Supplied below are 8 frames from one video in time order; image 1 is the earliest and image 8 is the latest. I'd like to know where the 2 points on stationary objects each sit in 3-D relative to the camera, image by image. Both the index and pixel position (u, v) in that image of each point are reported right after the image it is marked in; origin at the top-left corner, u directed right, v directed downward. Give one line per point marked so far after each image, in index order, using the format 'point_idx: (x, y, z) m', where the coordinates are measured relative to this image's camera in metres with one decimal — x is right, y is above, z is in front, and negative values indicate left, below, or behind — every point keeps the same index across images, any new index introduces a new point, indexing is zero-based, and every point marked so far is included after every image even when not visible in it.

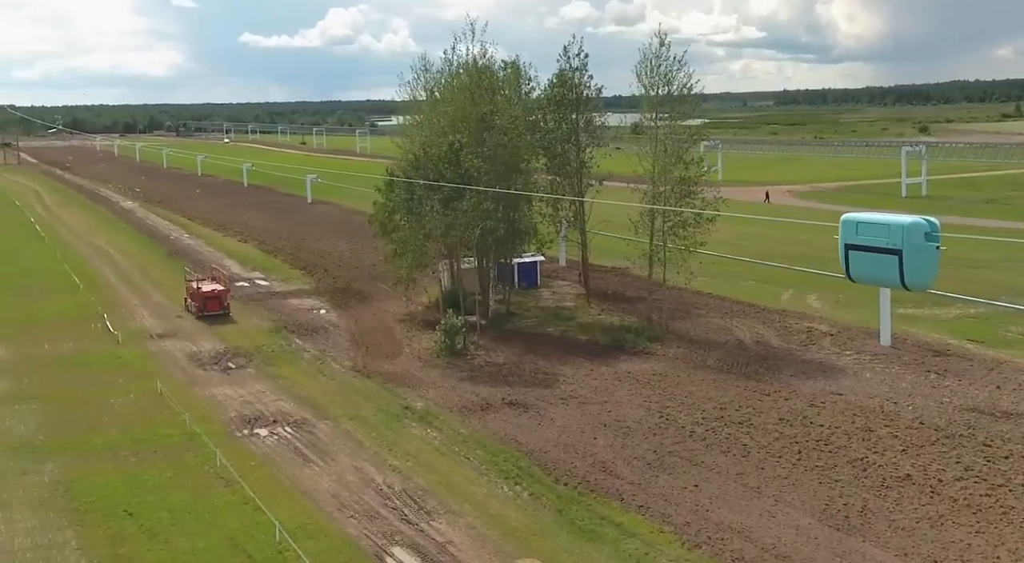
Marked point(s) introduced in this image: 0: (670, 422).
0: (+2.6, -2.3, +17.2) m
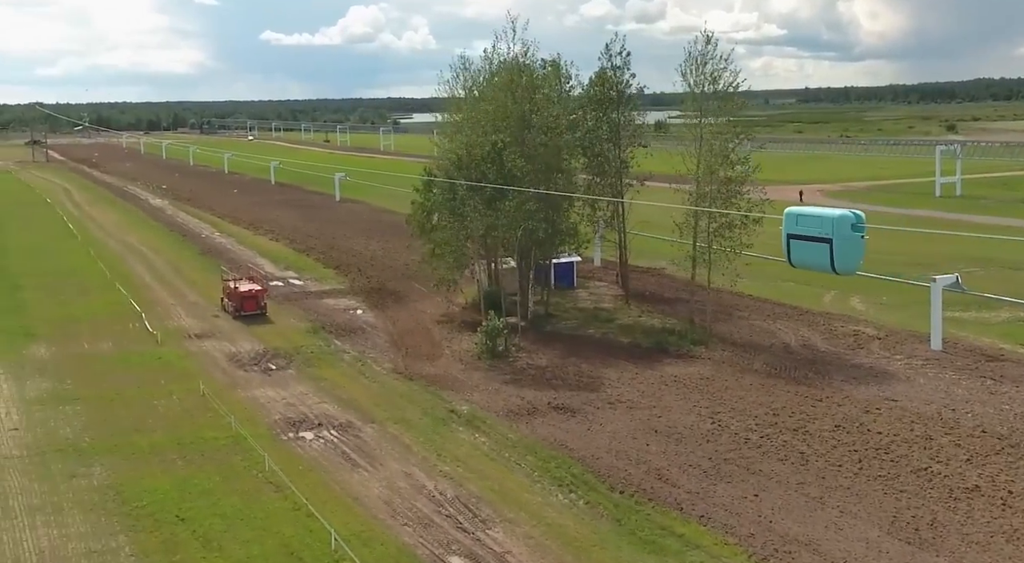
0: (+3.5, -2.4, +16.9) m
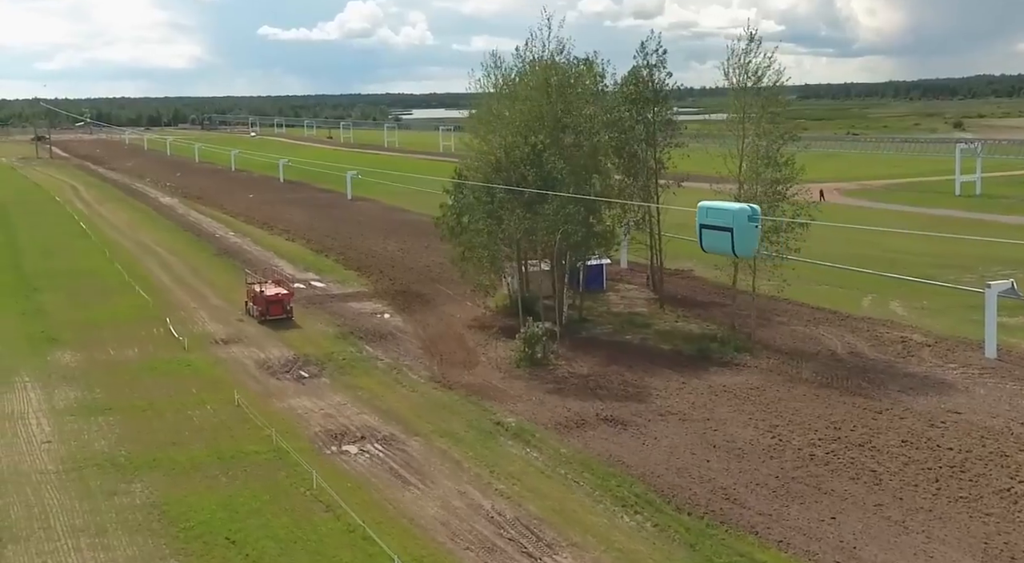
0: (+4.3, -2.5, +16.3) m
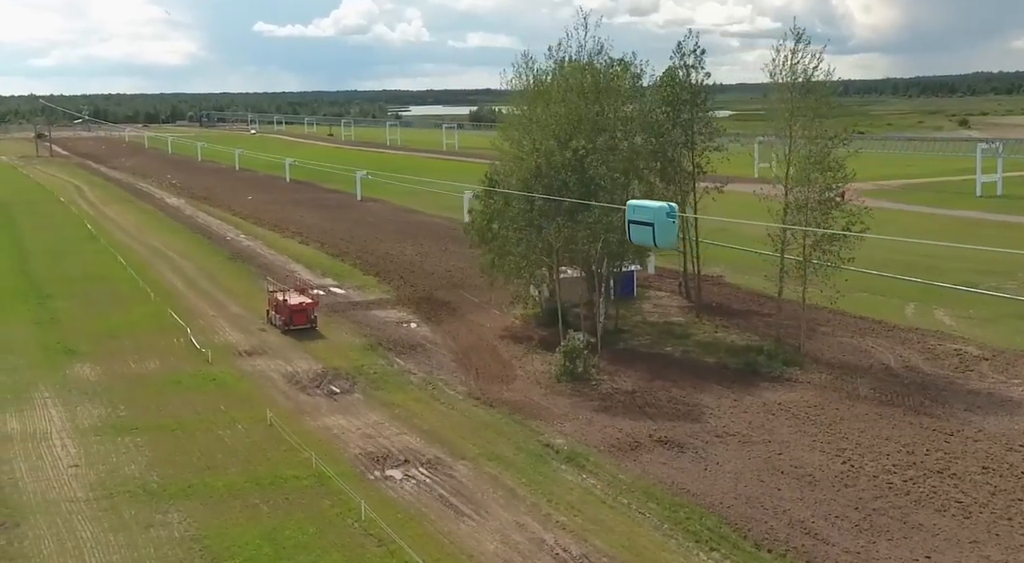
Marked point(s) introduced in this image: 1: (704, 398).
0: (+5.2, -2.8, +15.4) m
1: (+3.7, -2.2, +19.8) m
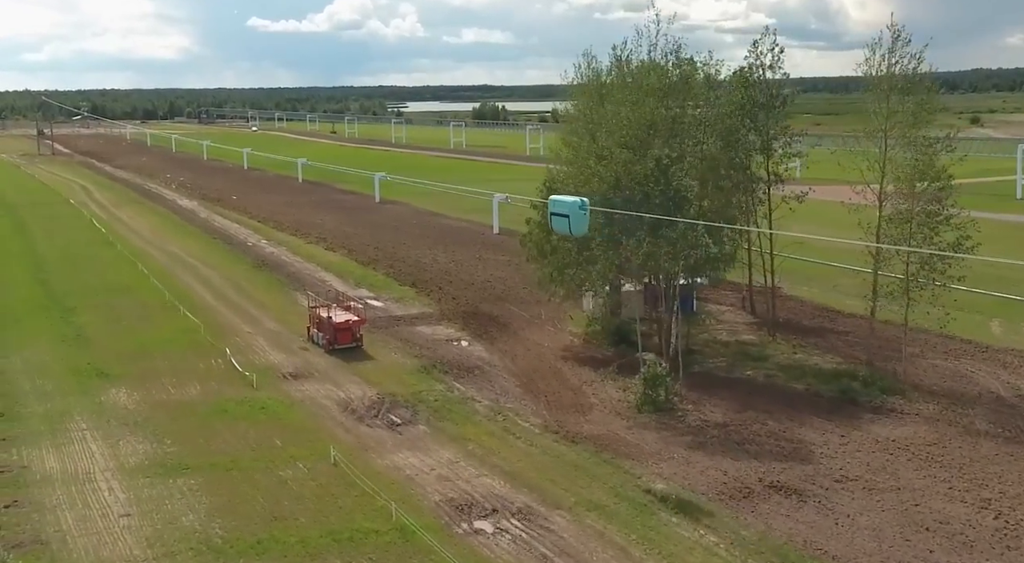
0: (+6.7, -3.2, +13.7) m
1: (+5.2, -2.7, +18.1) m
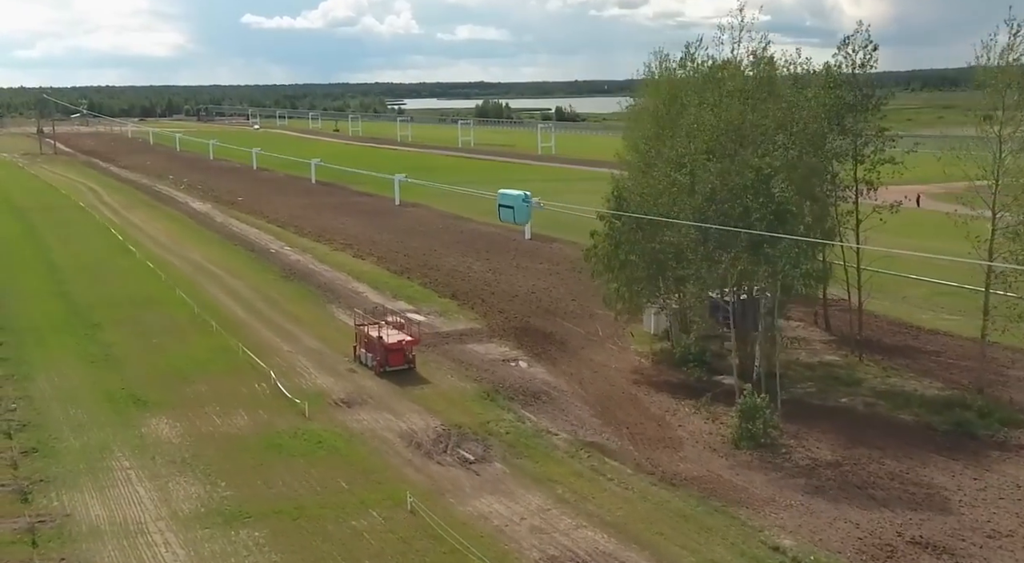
0: (+8.2, -3.6, +12.0) m
1: (+6.7, -3.1, +16.4) m
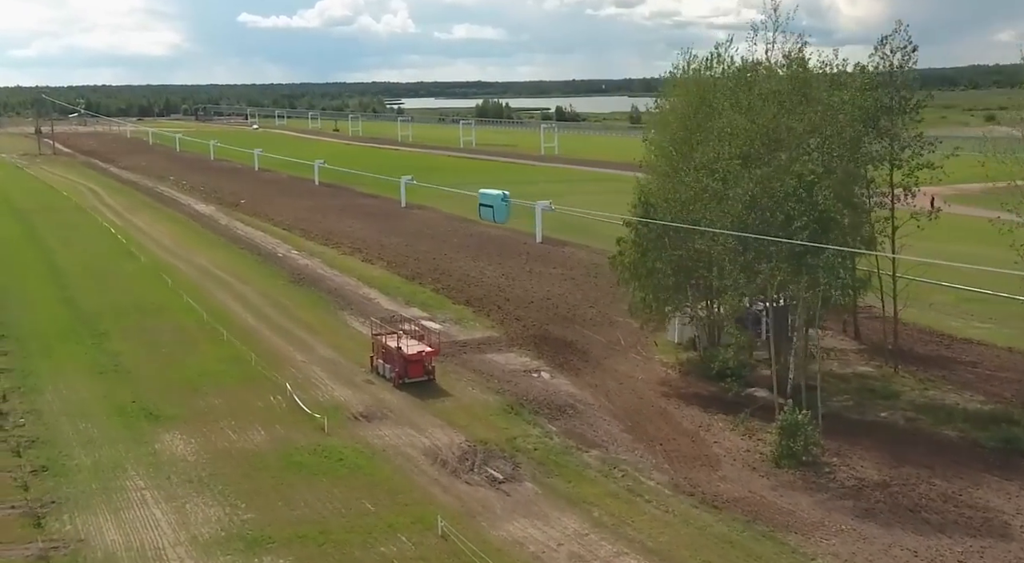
0: (+8.7, -3.8, +11.2) m
1: (+7.2, -3.3, +15.7) m
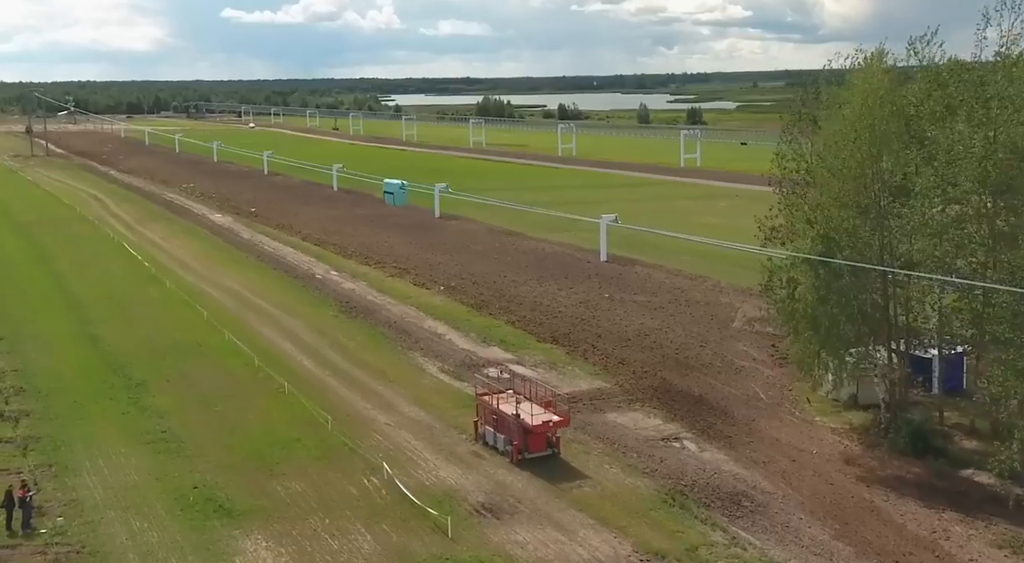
0: (+11.5, -4.8, +7.0) m
1: (+10.0, -4.2, +11.4) m
